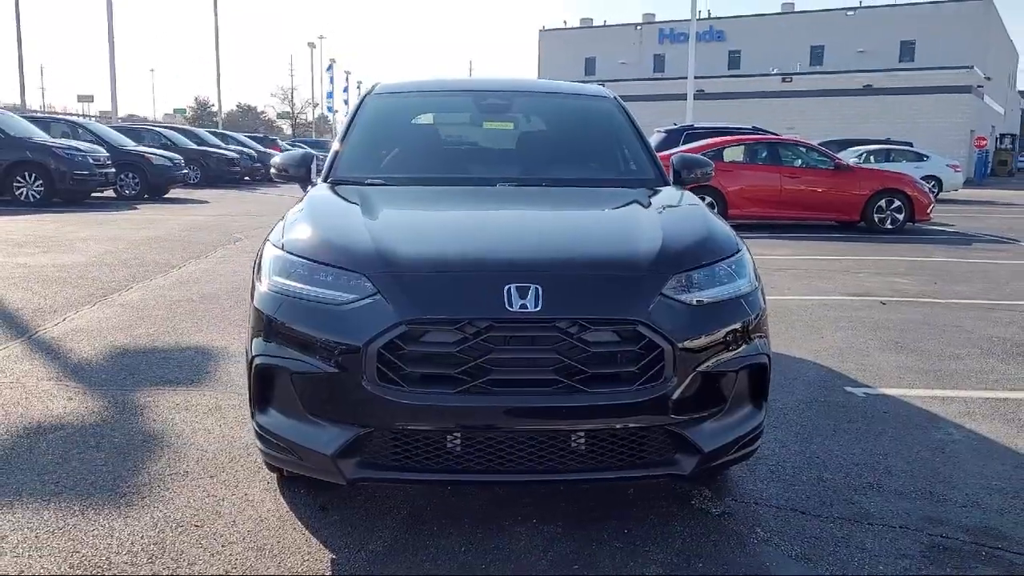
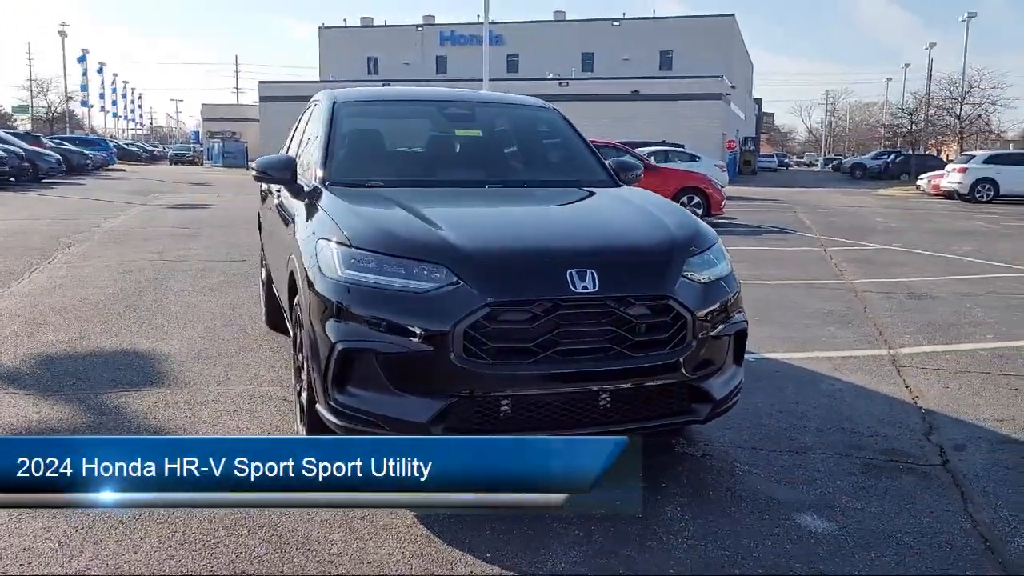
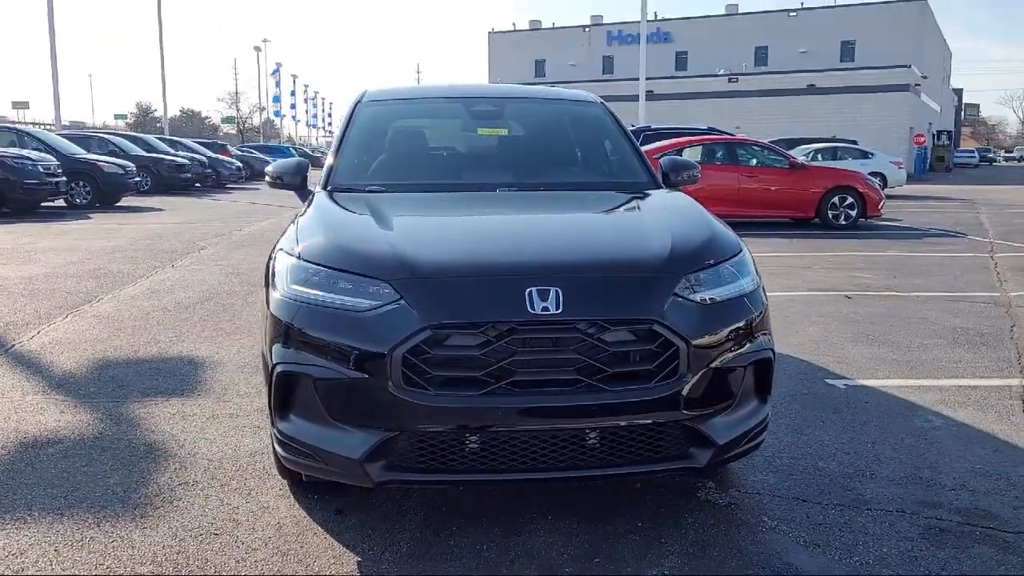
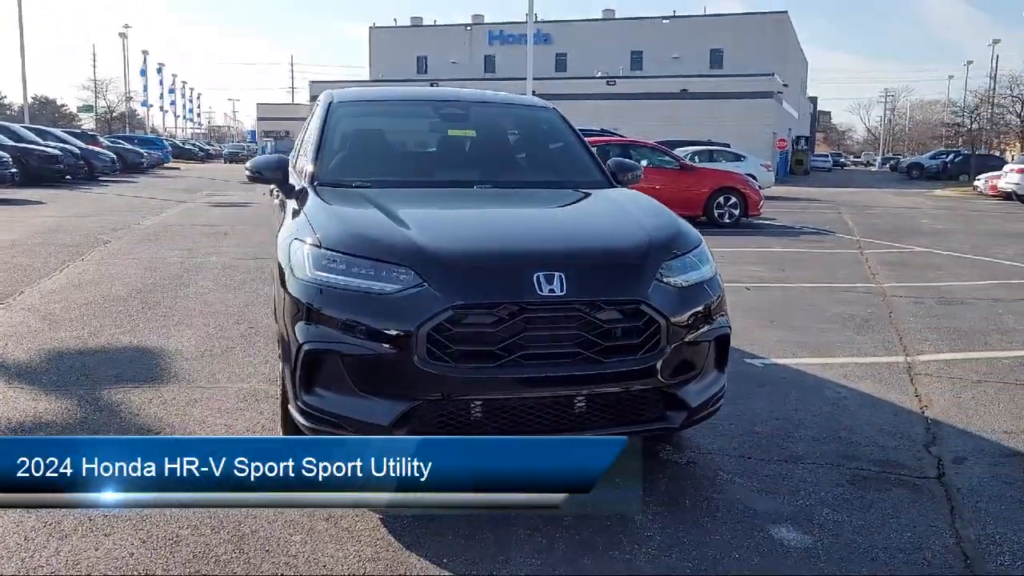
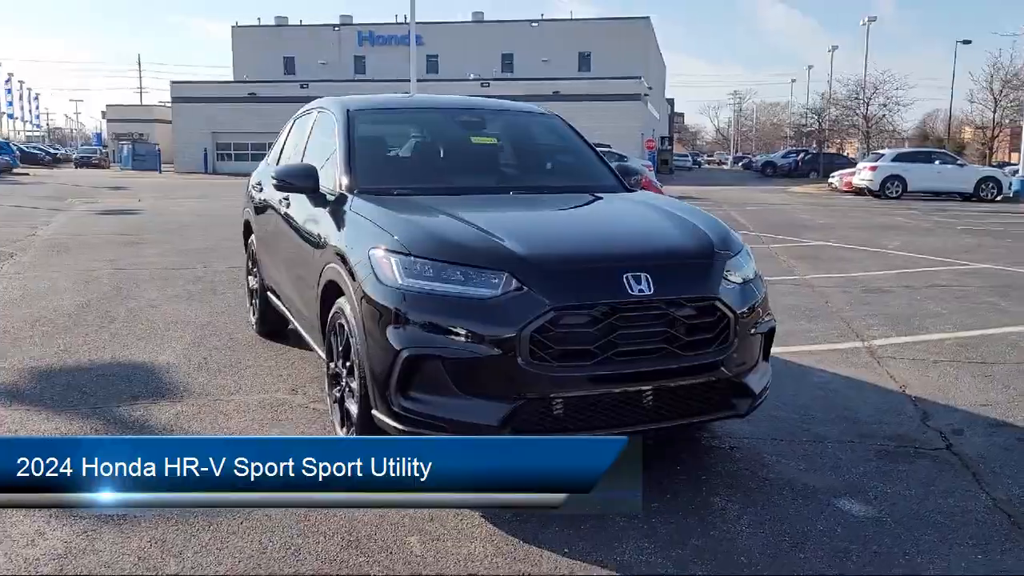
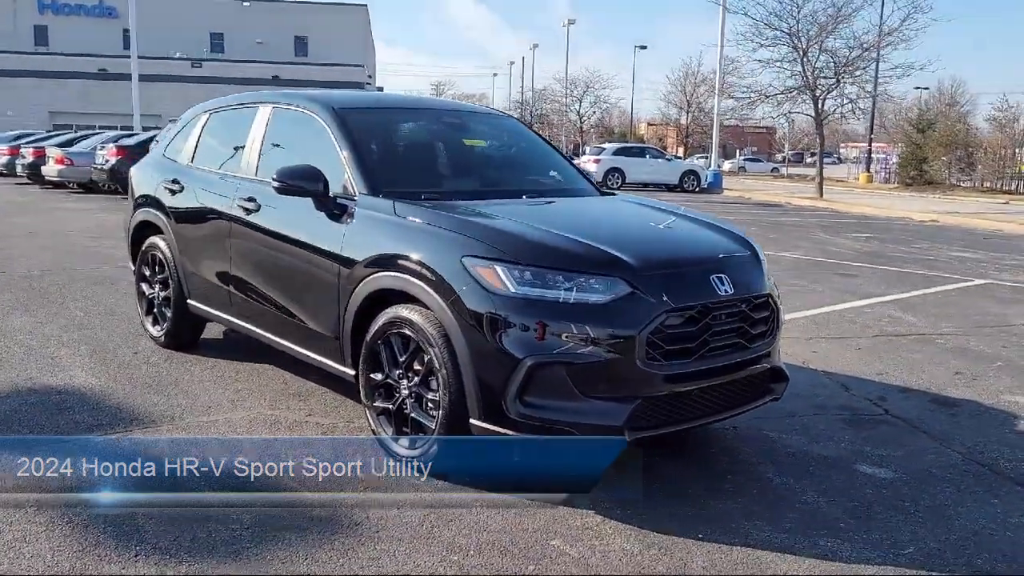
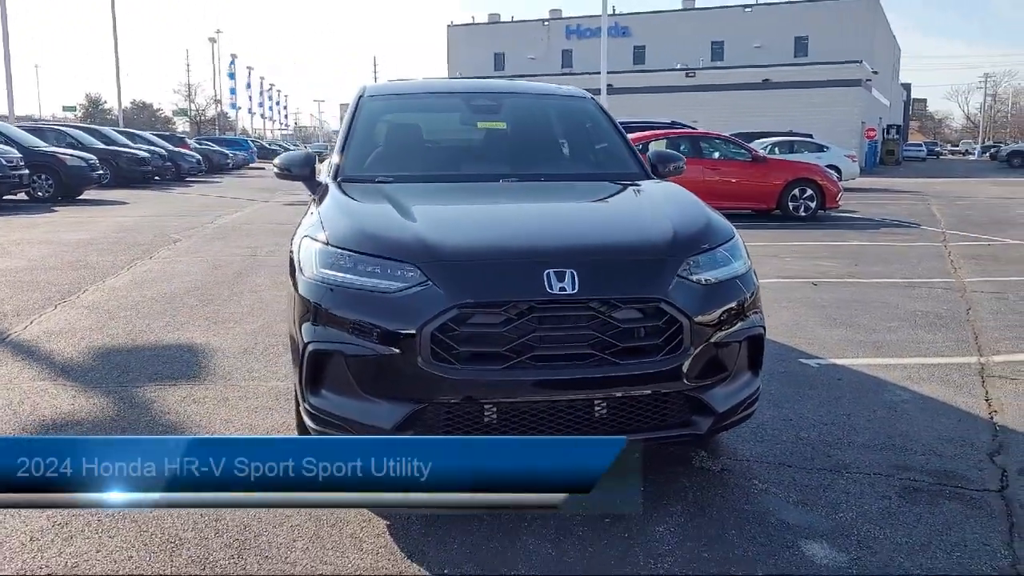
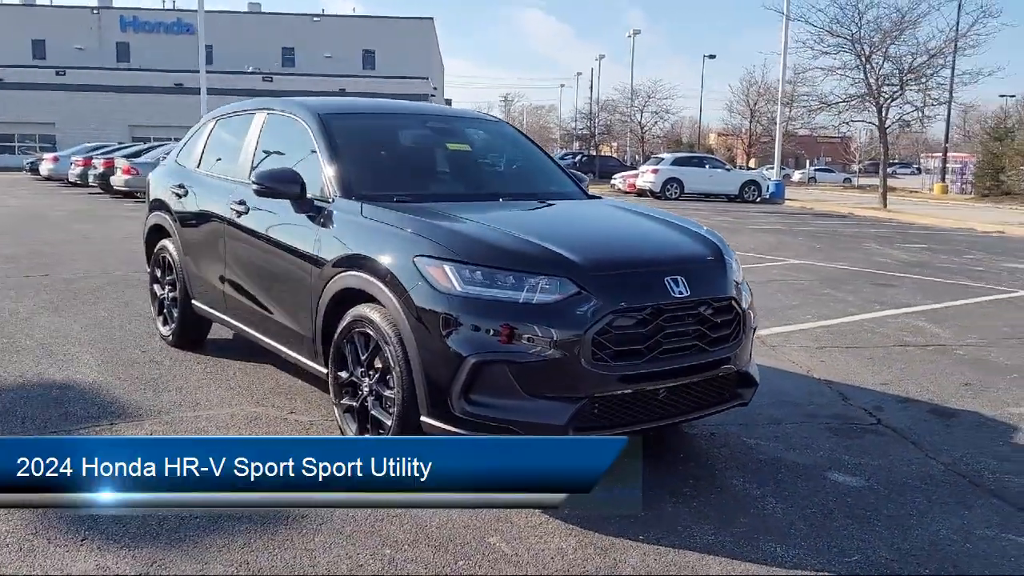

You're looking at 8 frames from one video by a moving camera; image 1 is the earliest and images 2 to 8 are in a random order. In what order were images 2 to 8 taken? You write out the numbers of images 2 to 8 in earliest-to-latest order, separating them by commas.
3, 7, 4, 2, 5, 8, 6
